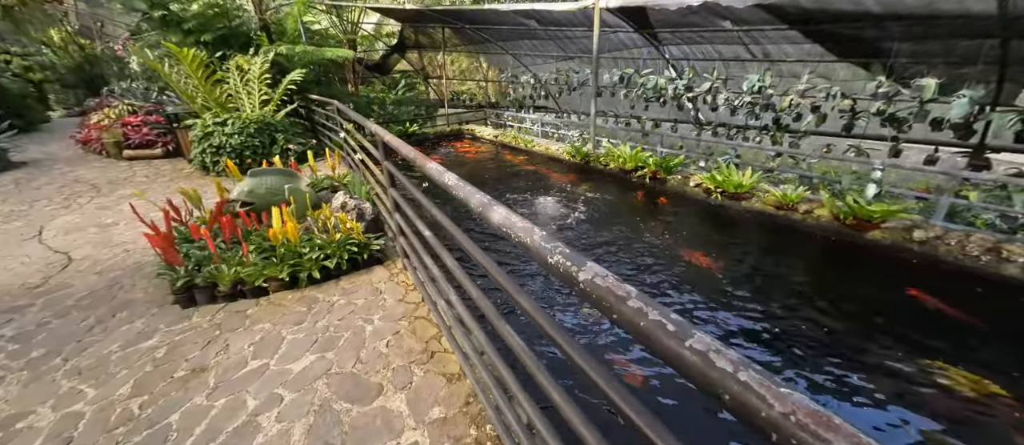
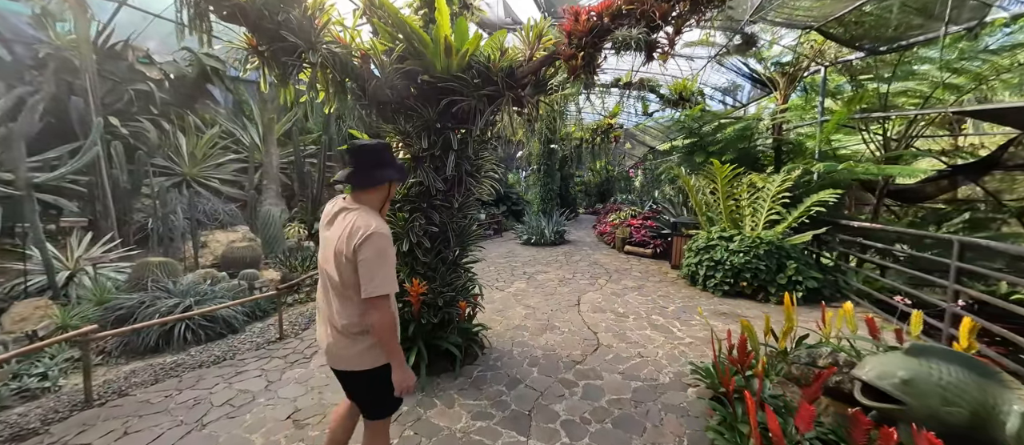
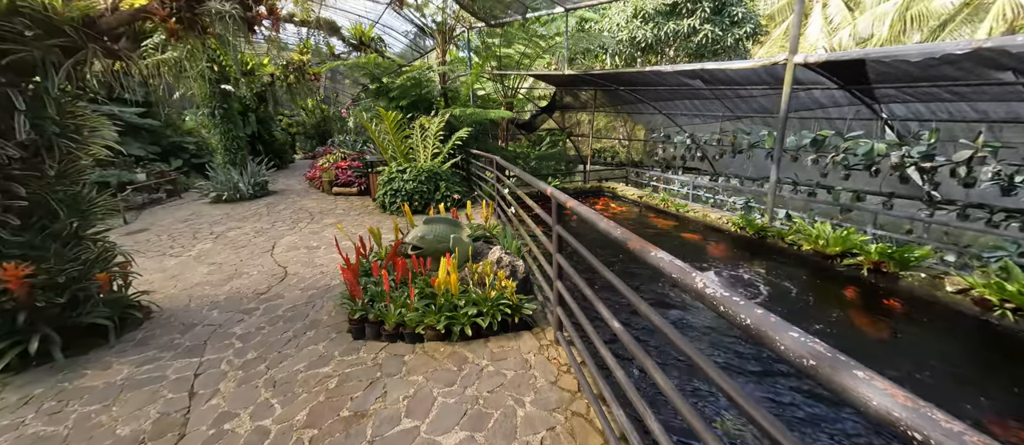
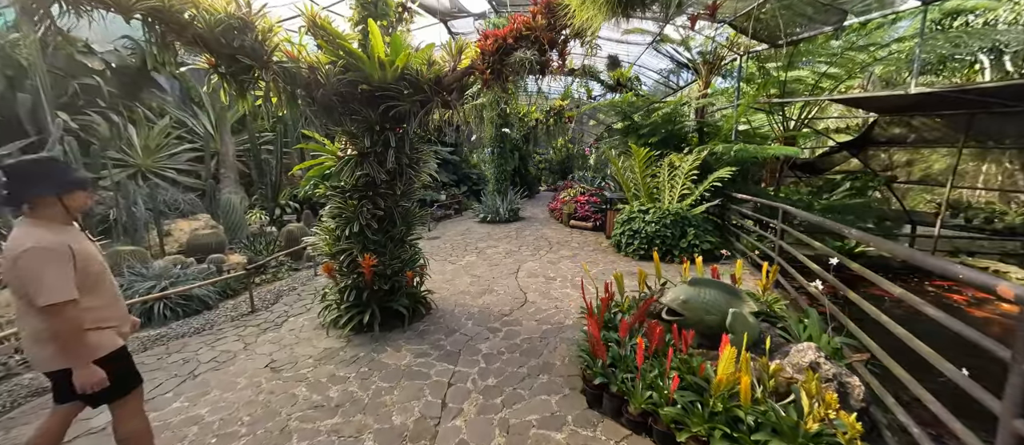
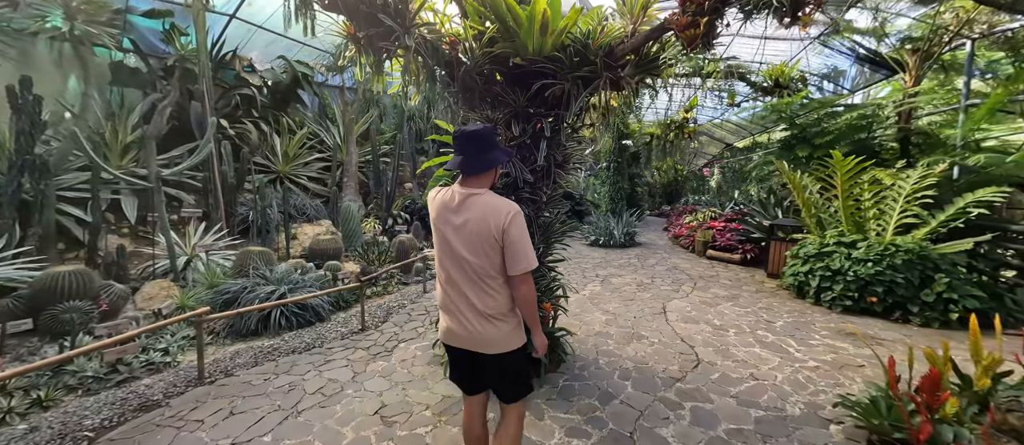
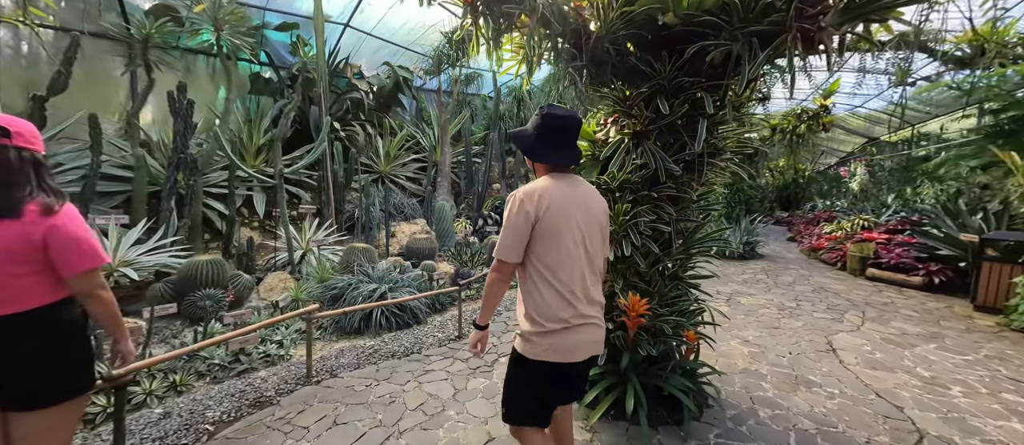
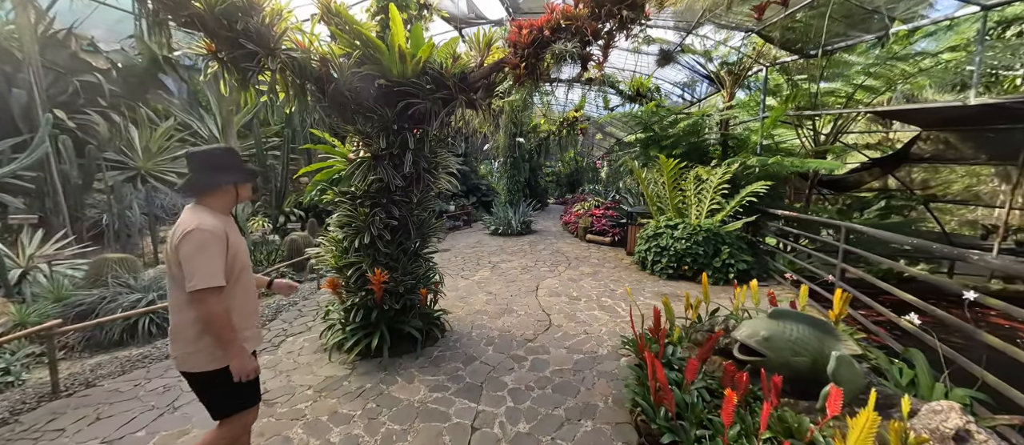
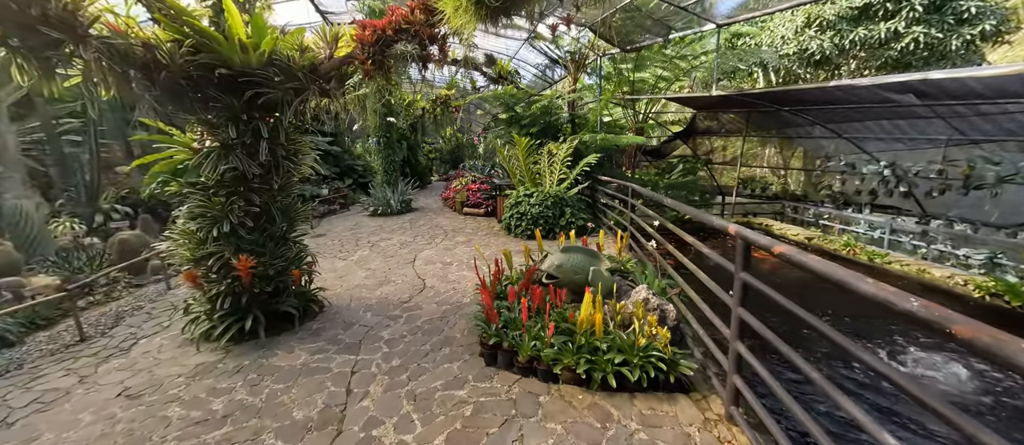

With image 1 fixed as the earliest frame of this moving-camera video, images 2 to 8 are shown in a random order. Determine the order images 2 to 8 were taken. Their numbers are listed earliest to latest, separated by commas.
3, 8, 4, 7, 2, 5, 6
